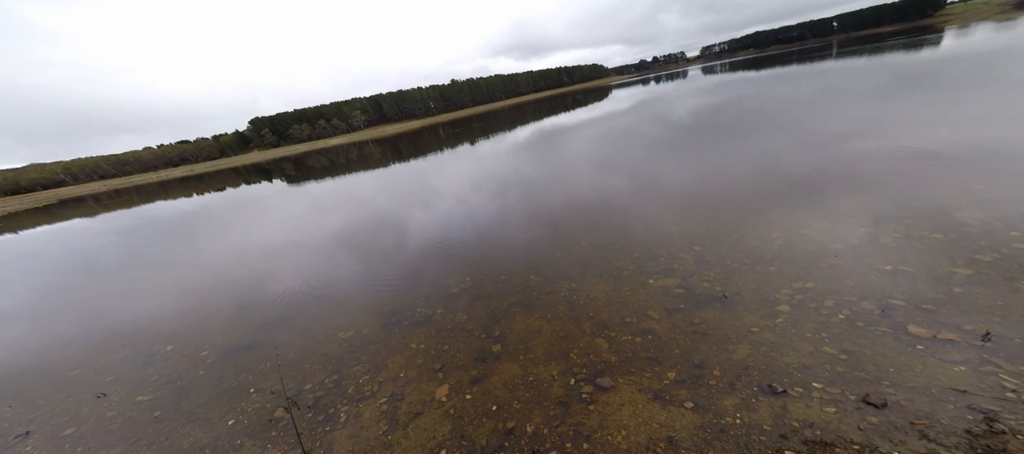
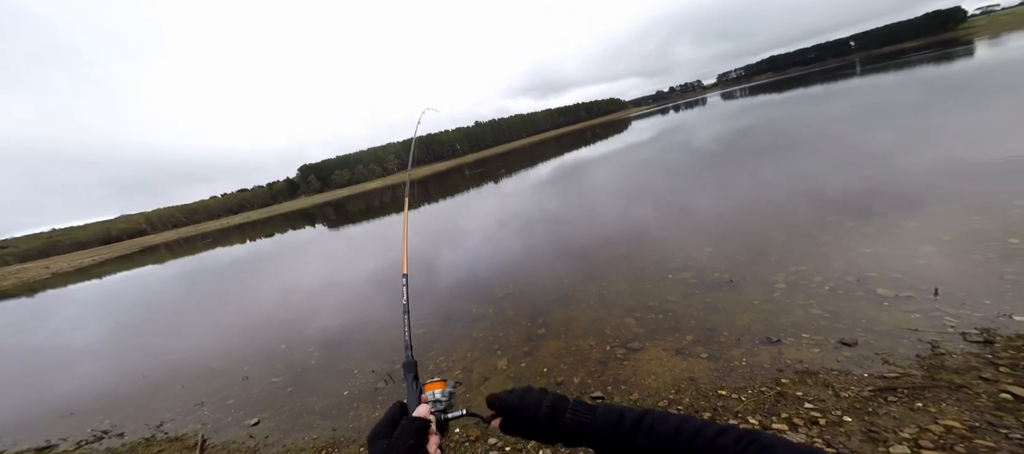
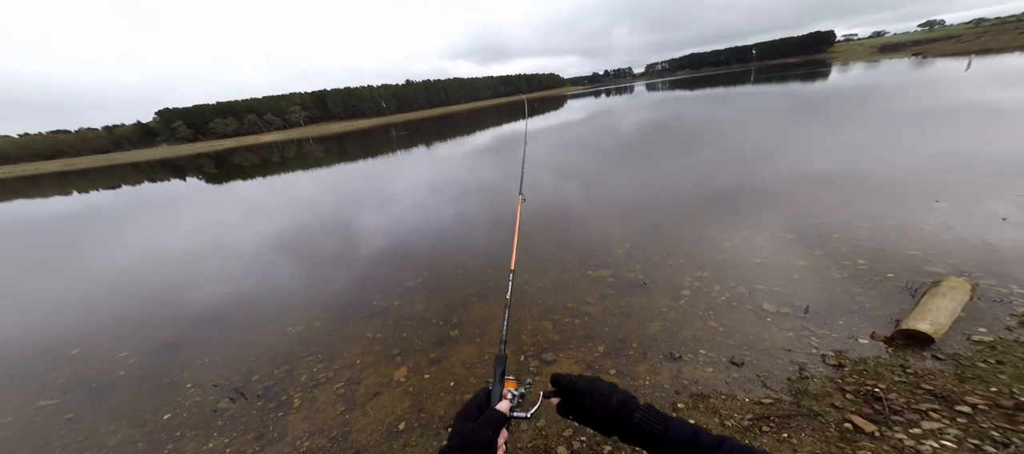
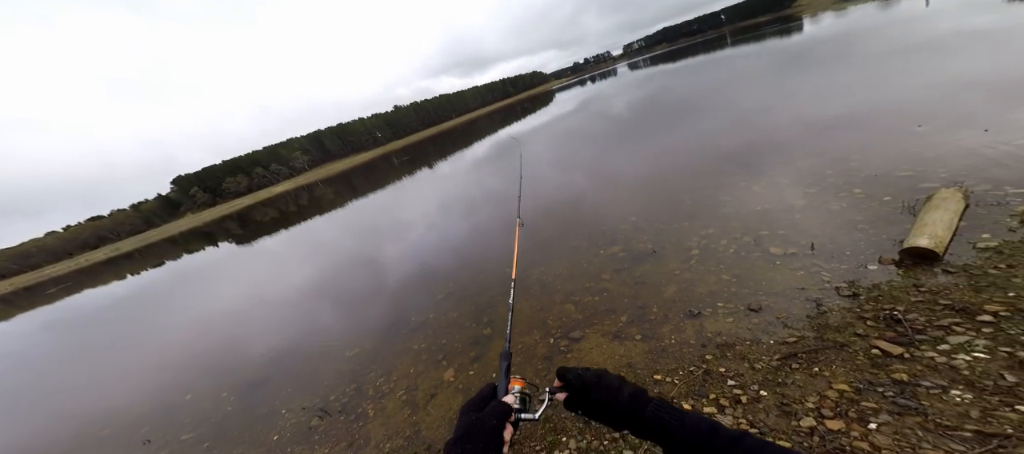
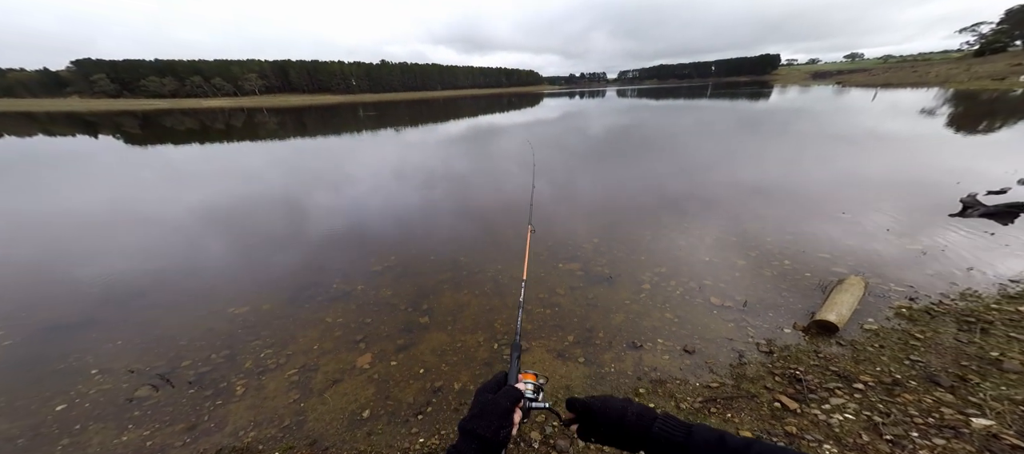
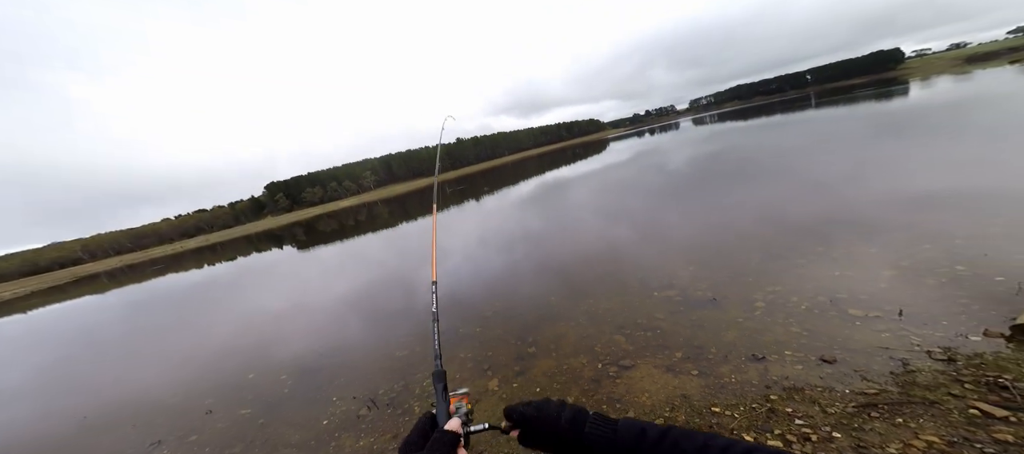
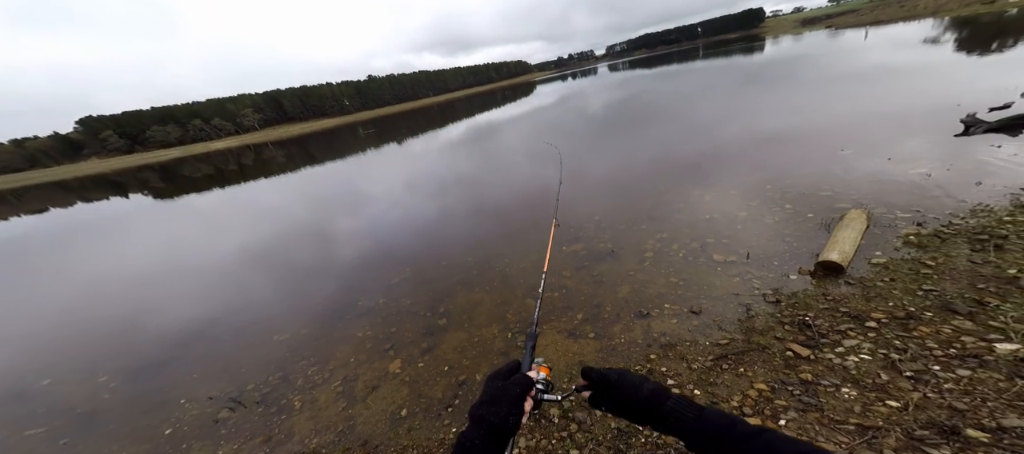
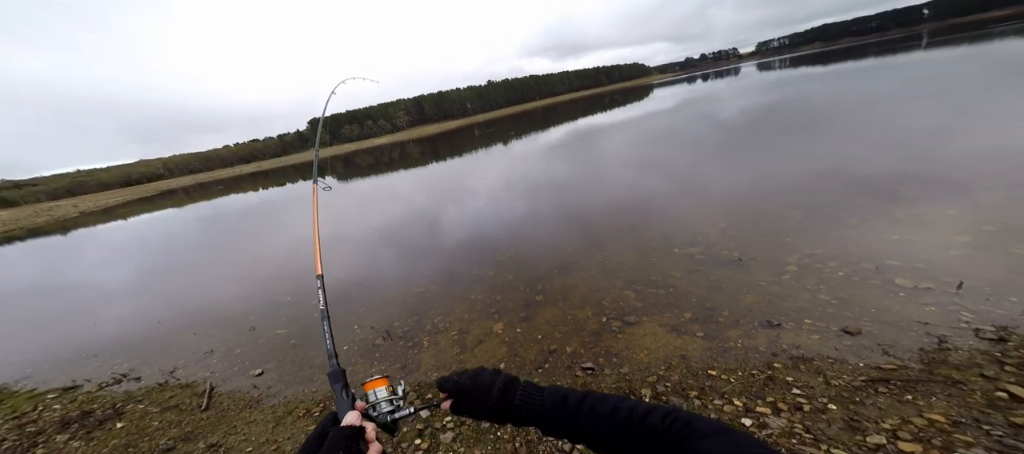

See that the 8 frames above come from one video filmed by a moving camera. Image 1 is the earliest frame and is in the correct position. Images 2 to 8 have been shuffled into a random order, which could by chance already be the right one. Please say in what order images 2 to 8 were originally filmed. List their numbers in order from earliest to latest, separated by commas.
8, 2, 6, 4, 7, 5, 3
